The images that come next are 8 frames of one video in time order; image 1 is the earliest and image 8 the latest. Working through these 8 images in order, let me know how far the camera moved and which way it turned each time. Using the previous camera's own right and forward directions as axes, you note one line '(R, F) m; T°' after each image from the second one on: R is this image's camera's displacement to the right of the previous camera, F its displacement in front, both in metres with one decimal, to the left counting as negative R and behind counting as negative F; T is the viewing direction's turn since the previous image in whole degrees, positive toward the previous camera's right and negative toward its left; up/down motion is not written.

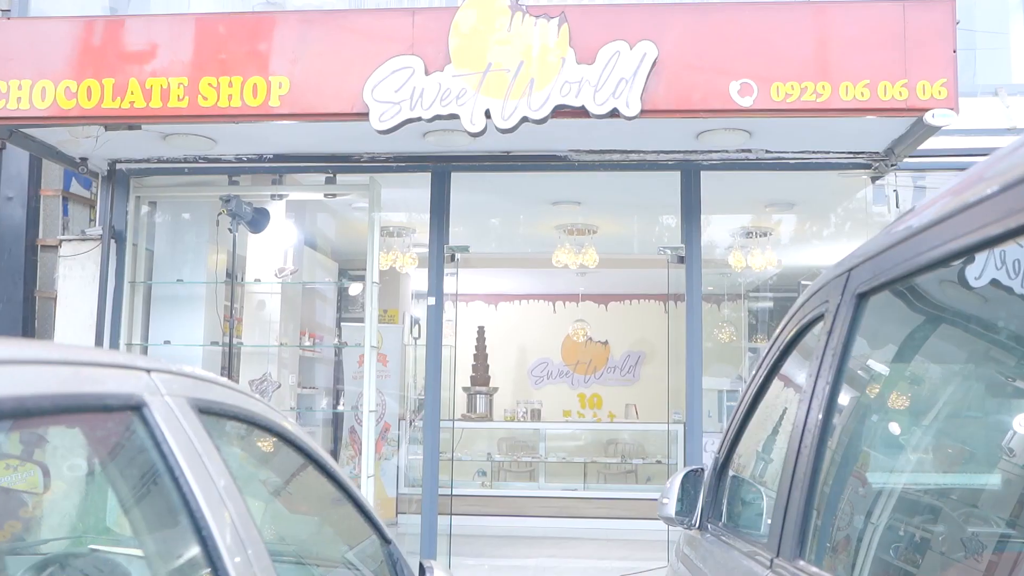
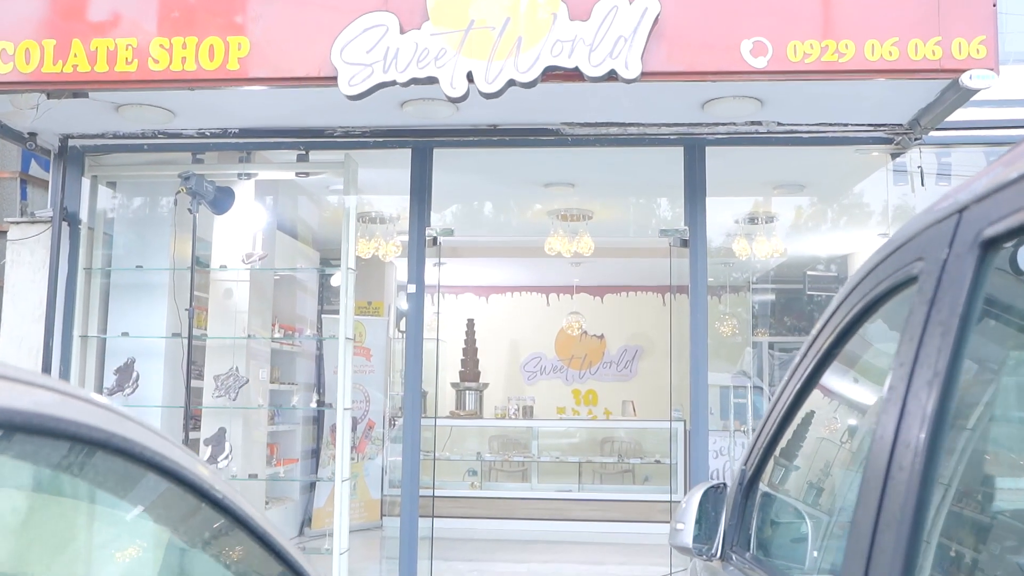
(0.0, +0.4) m; 0°
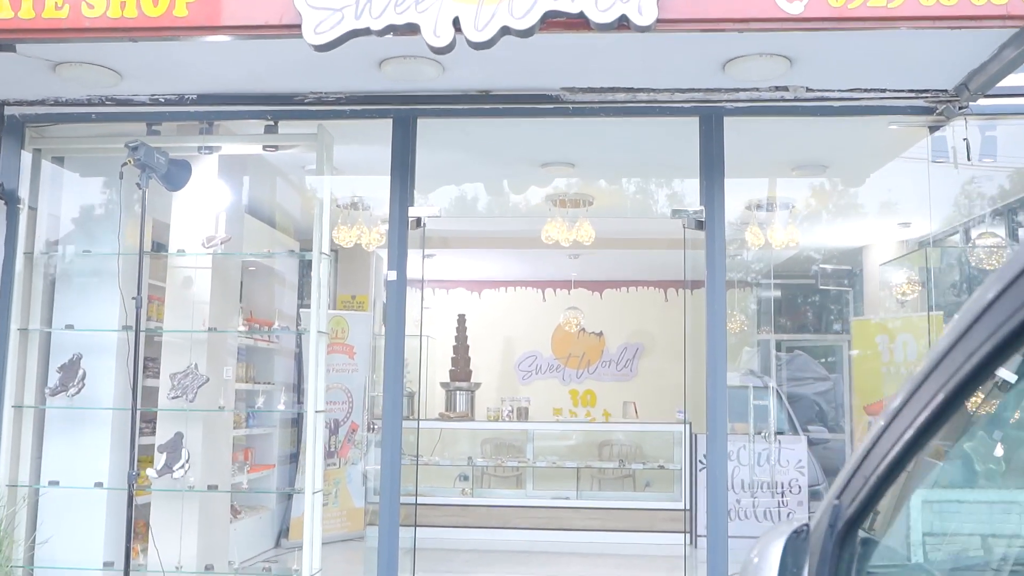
(0.0, +0.5) m; 0°
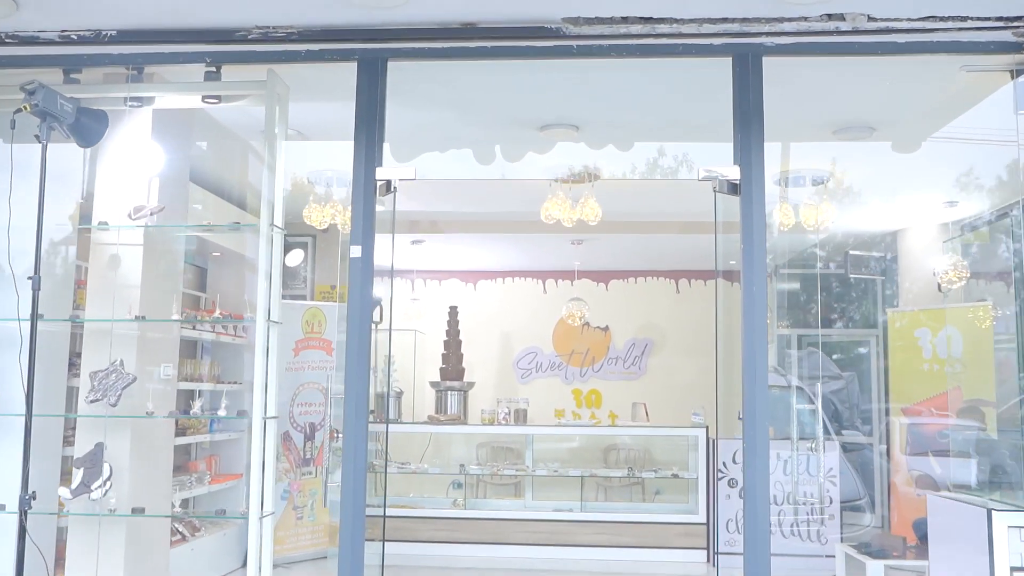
(0.0, +0.7) m; 0°
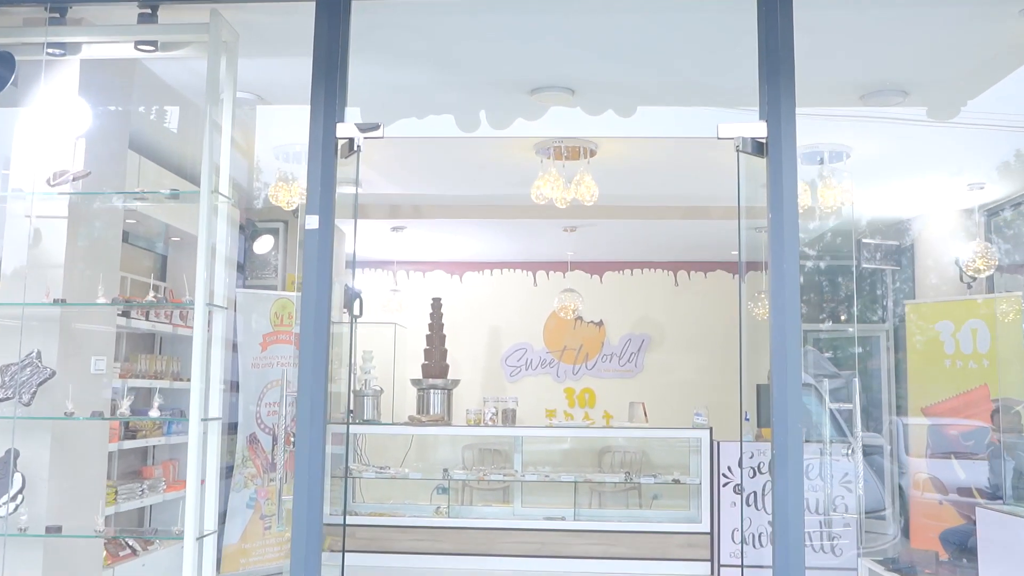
(0.0, +0.5) m; +1°
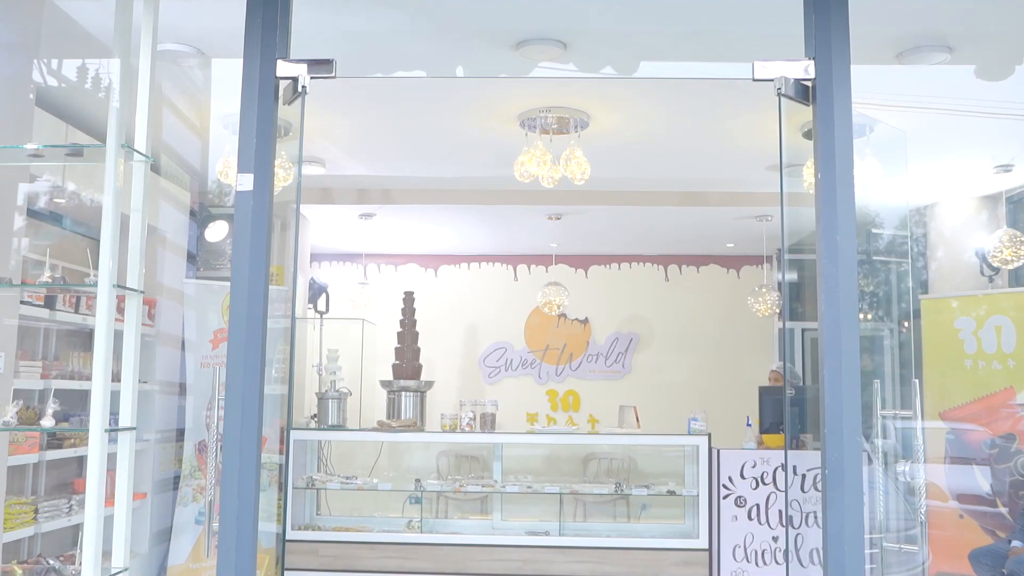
(0.0, +0.5) m; +1°
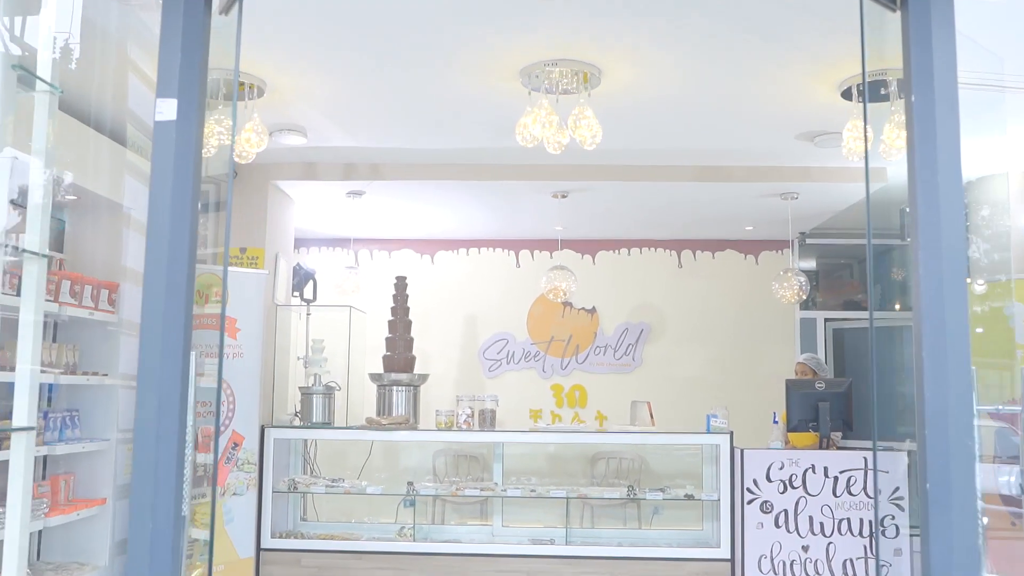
(0.0, +0.5) m; 0°
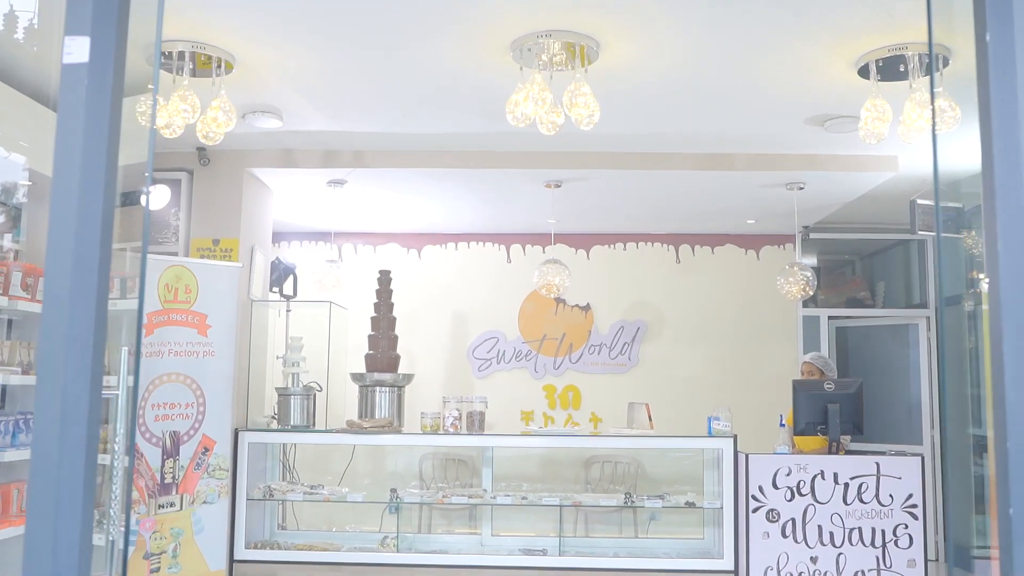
(0.0, +0.3) m; 0°
